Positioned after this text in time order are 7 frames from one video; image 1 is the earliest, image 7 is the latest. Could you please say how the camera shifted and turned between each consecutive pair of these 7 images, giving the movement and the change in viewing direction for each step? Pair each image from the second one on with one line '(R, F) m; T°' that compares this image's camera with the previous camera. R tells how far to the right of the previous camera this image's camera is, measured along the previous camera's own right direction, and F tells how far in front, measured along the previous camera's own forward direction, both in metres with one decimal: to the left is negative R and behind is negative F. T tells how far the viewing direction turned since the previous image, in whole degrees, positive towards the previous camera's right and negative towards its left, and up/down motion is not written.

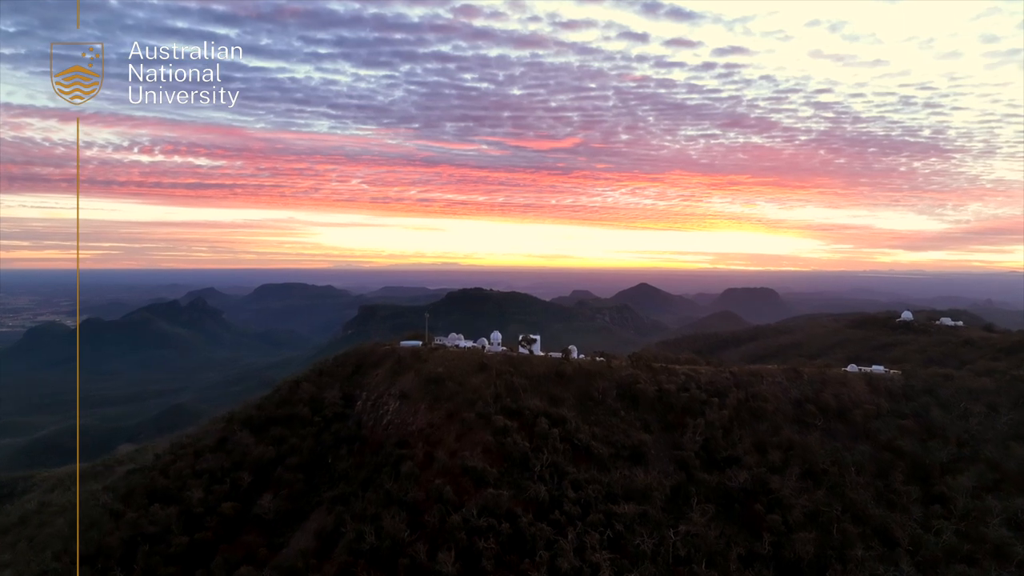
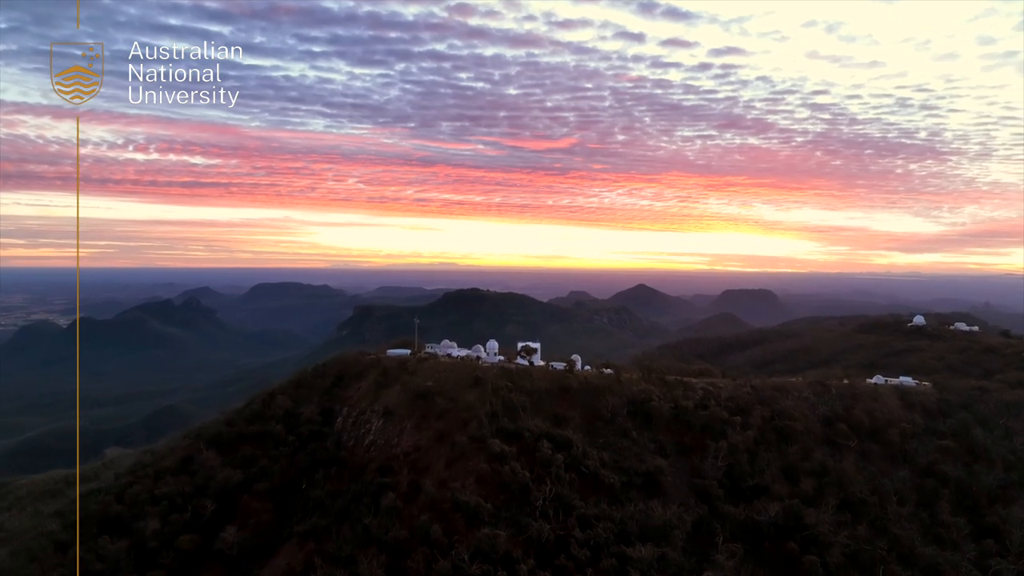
(0.0, +1.0) m; 0°
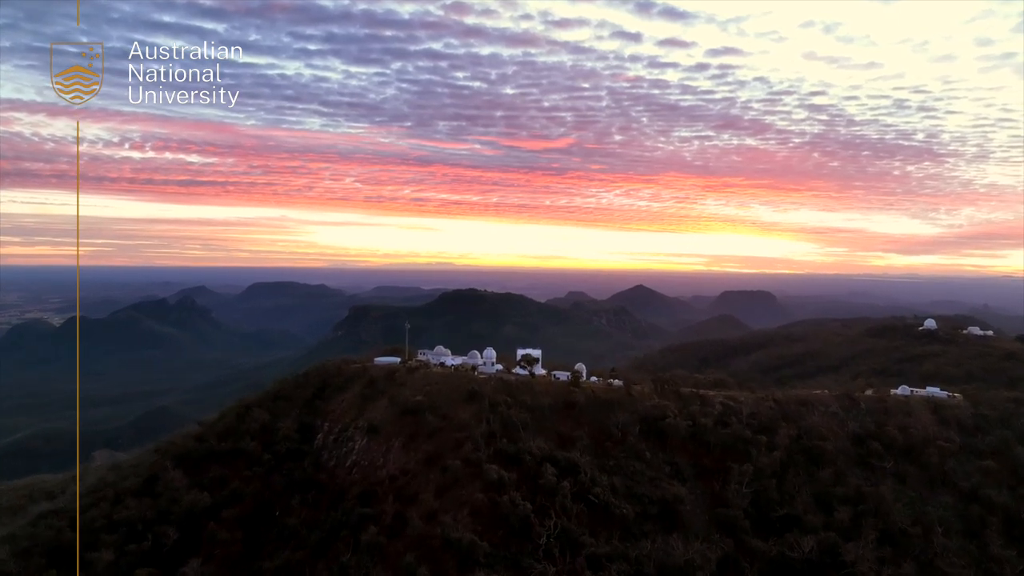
(0.0, +0.8) m; 0°
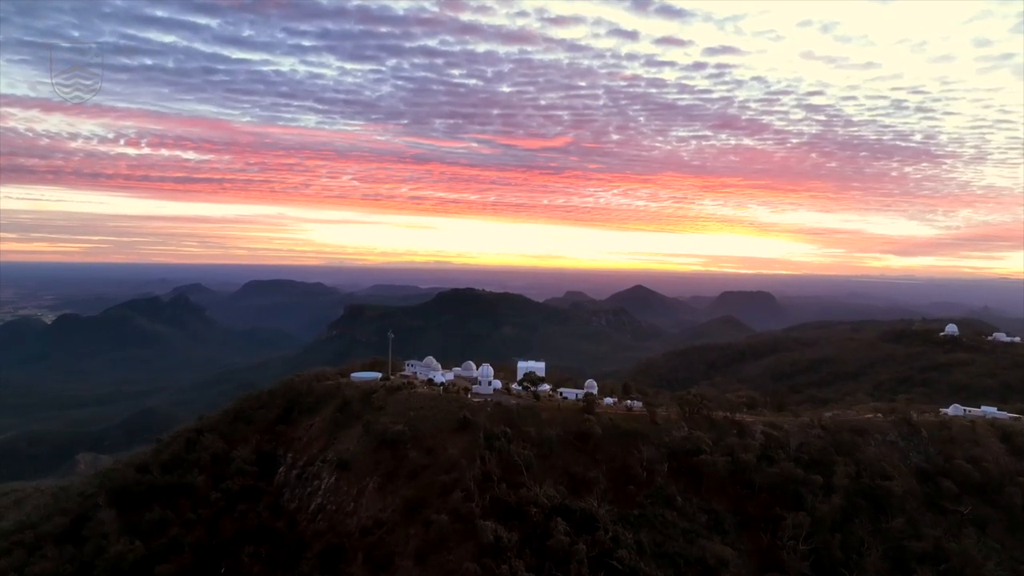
(0.0, +1.3) m; 0°
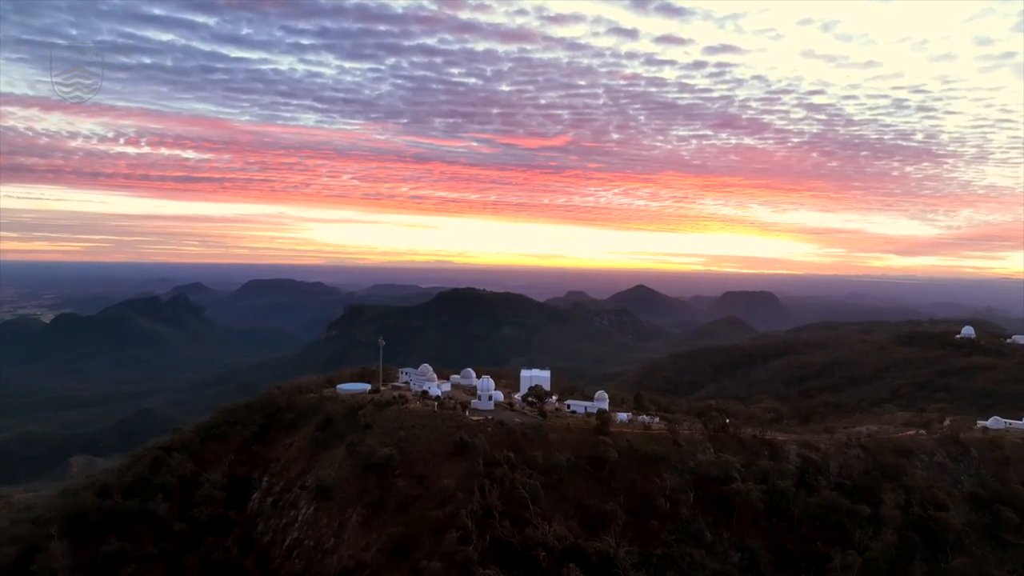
(0.0, +0.7) m; 0°
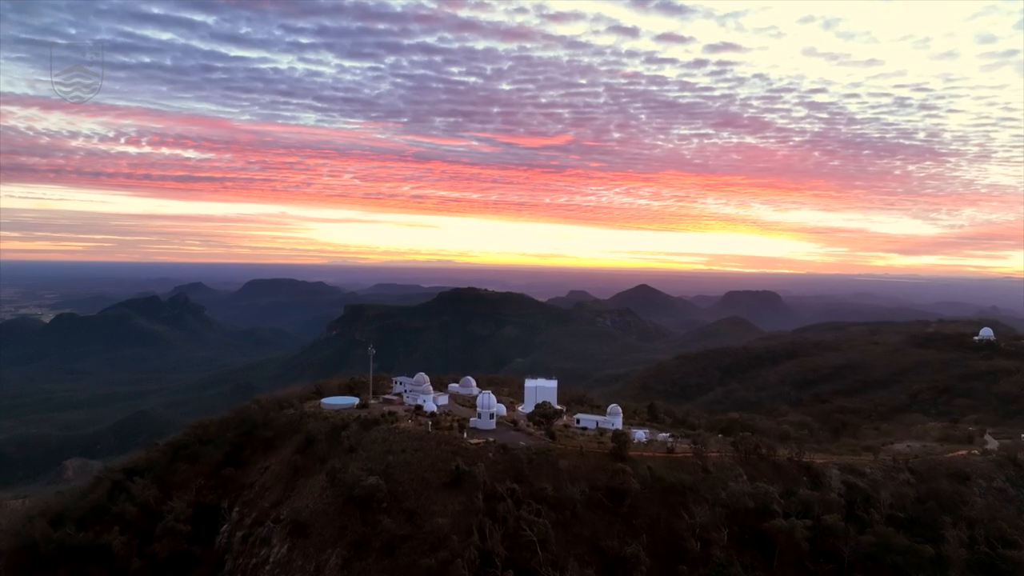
(0.0, +0.7) m; 0°
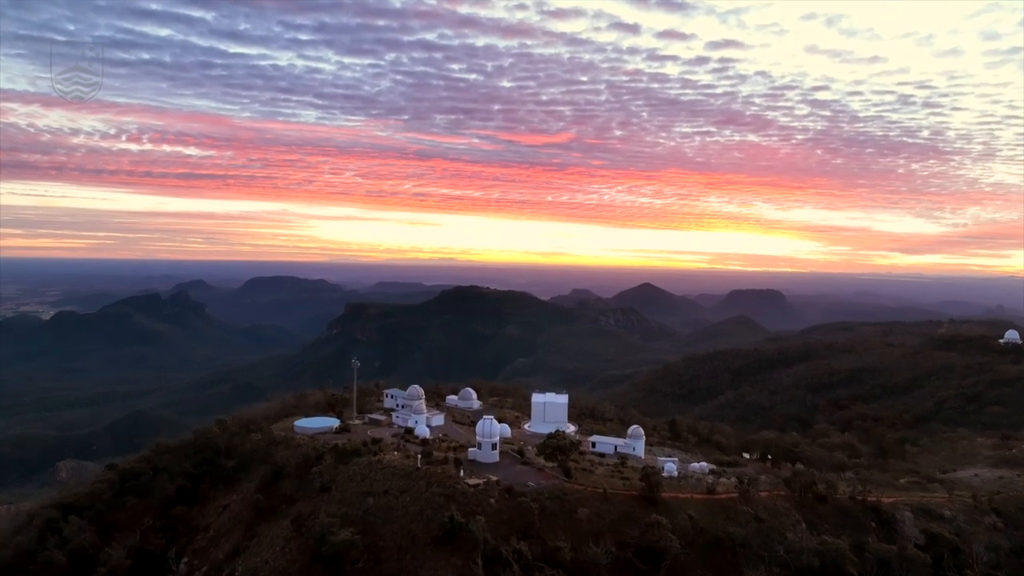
(0.0, +0.9) m; 0°
